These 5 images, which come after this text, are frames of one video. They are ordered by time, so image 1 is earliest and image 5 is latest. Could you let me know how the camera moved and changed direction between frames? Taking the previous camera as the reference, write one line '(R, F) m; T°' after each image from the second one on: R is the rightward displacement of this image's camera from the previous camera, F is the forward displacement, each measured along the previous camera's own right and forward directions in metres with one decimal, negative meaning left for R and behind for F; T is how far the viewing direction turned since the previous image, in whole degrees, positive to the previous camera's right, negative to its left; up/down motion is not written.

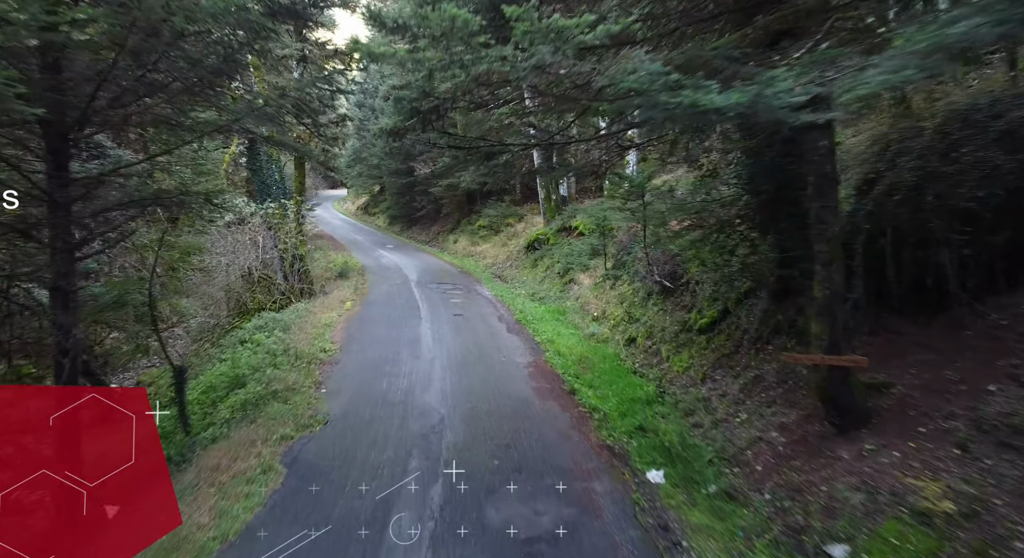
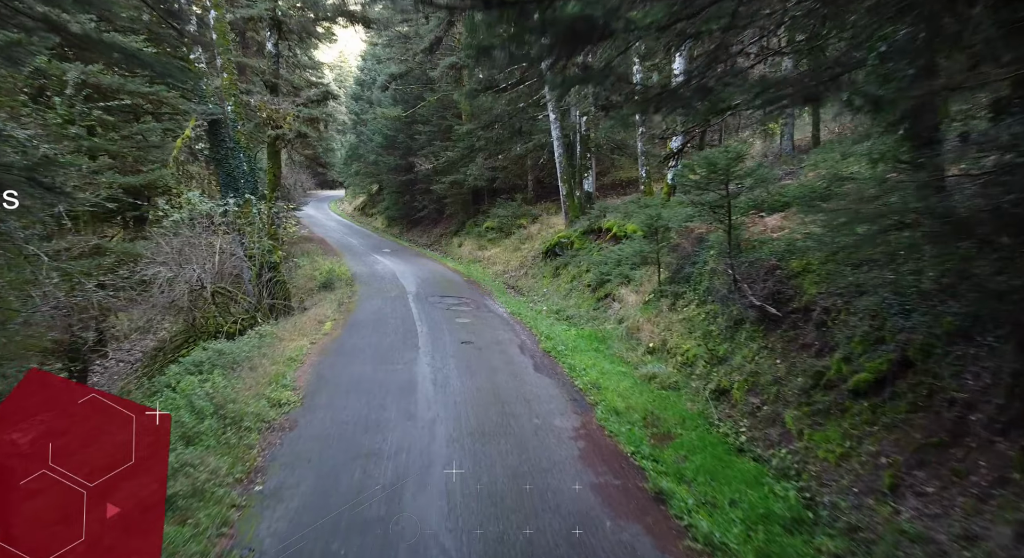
(-0.4, +3.0) m; 0°
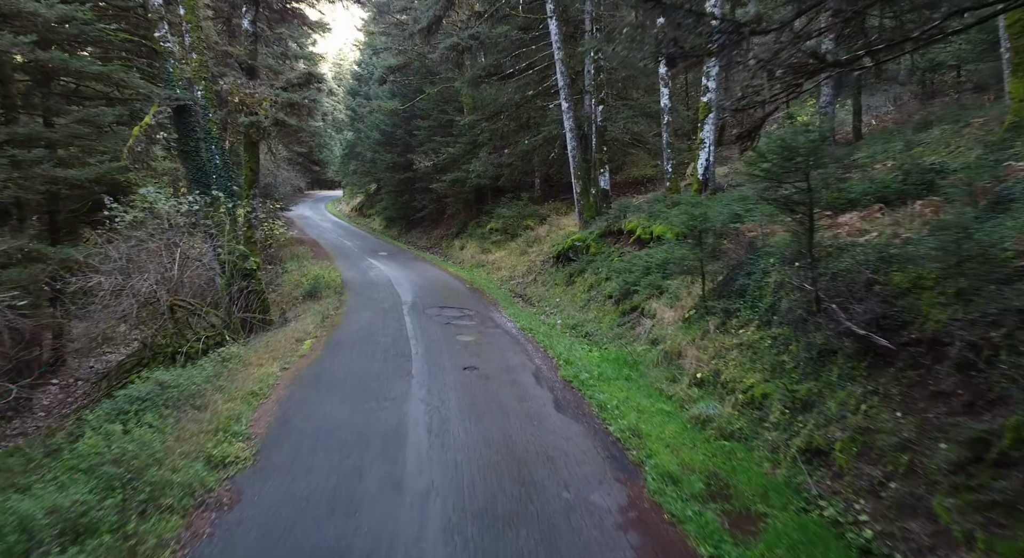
(-0.2, +1.8) m; 0°
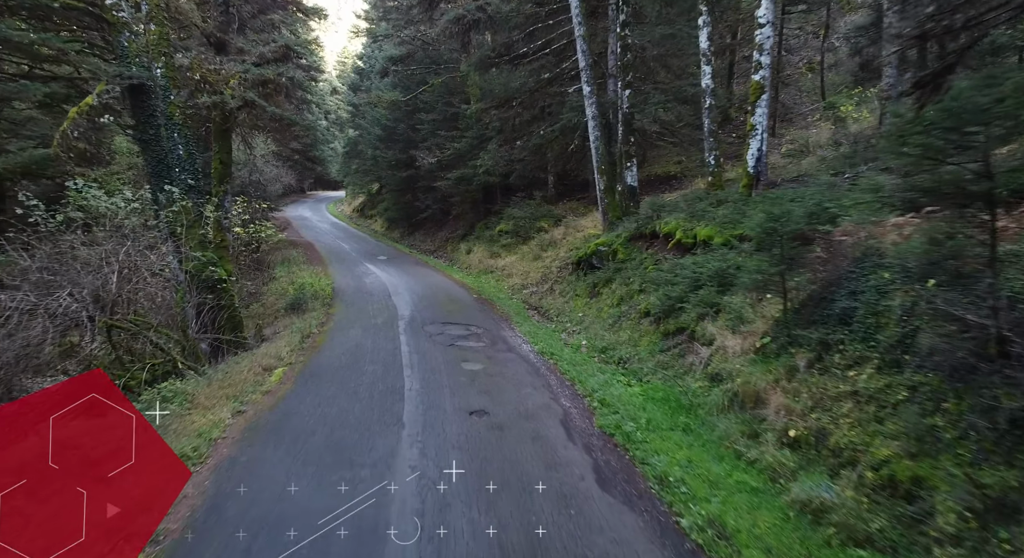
(-0.2, +2.0) m; -1°
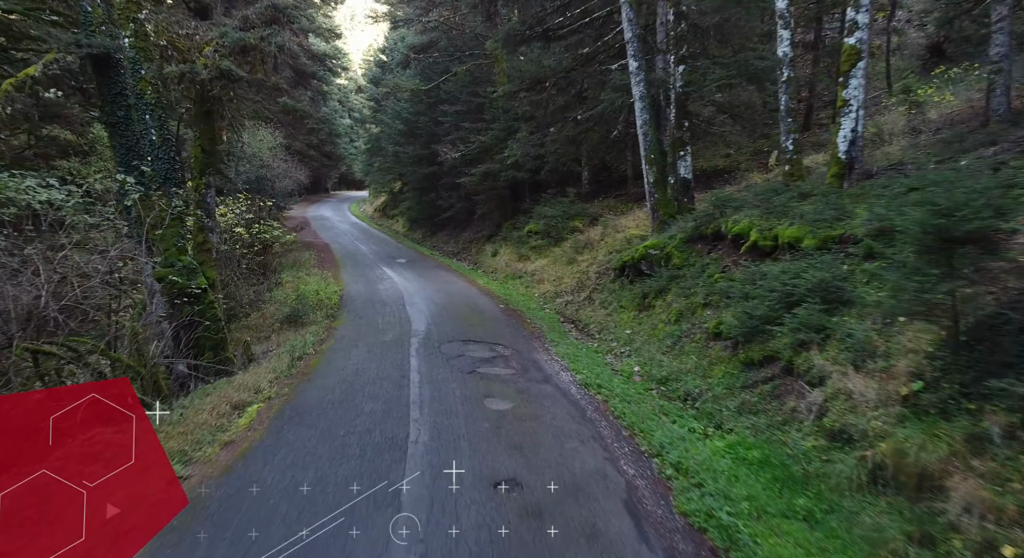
(-0.1, +1.9) m; -3°
